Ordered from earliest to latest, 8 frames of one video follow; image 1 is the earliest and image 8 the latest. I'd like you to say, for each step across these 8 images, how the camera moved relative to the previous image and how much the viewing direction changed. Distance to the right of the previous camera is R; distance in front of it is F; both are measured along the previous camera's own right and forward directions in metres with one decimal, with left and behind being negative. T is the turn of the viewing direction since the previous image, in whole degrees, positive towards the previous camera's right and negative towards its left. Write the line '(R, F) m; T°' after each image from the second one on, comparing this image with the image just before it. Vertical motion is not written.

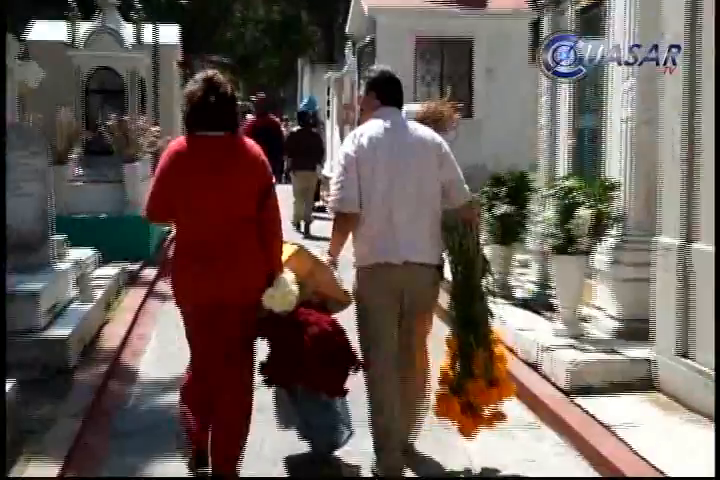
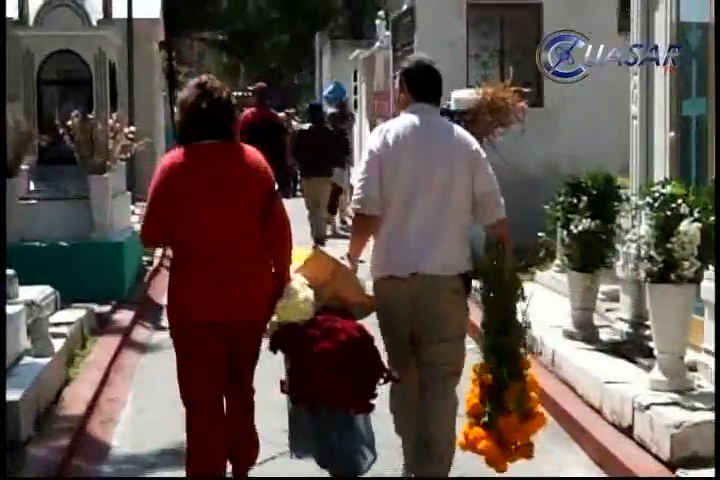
(+0.2, +3.0) m; -3°
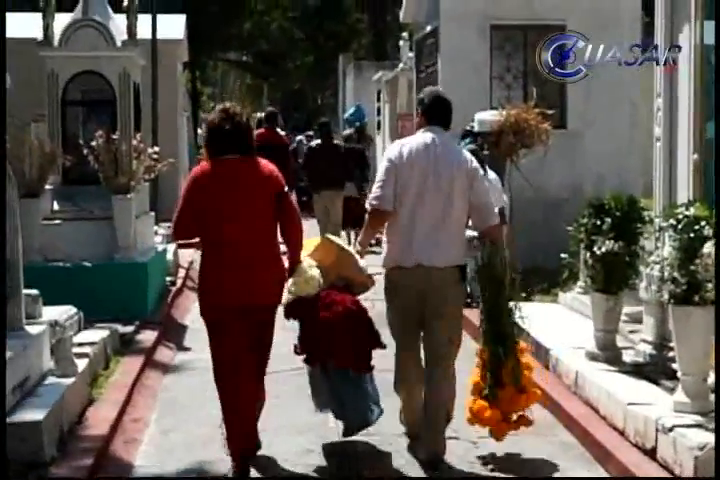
(0.0, 0.0) m; -1°
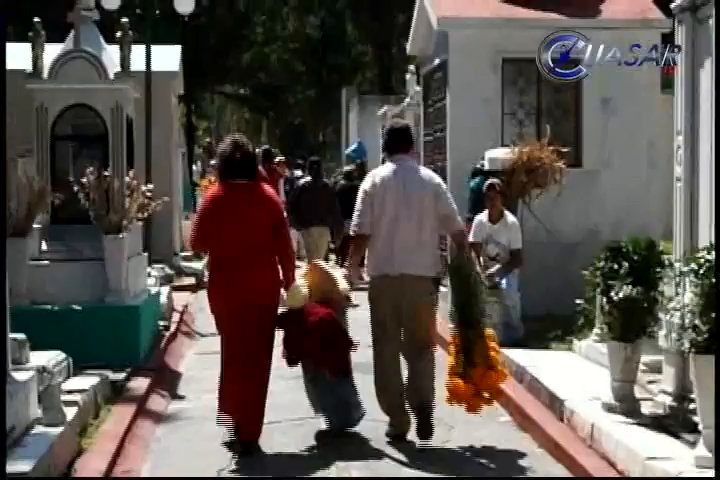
(0.0, +0.5) m; 0°
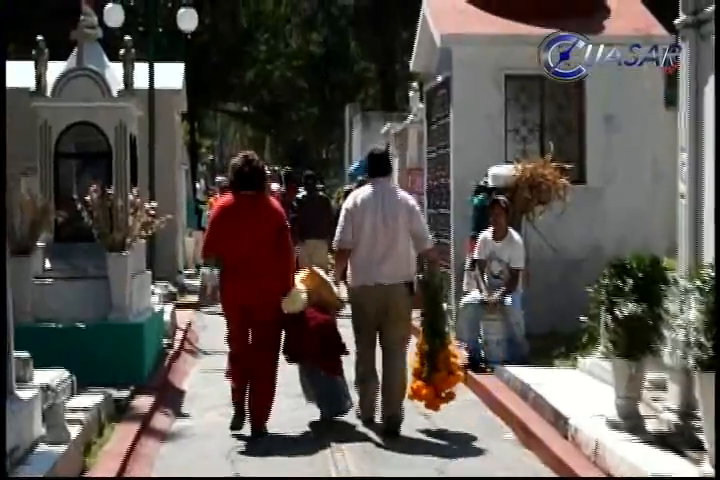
(0.0, 0.0) m; 0°
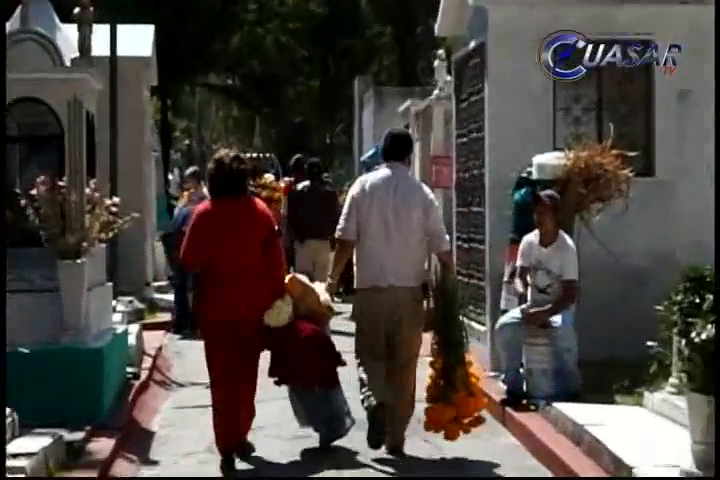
(-0.2, +1.8) m; +1°
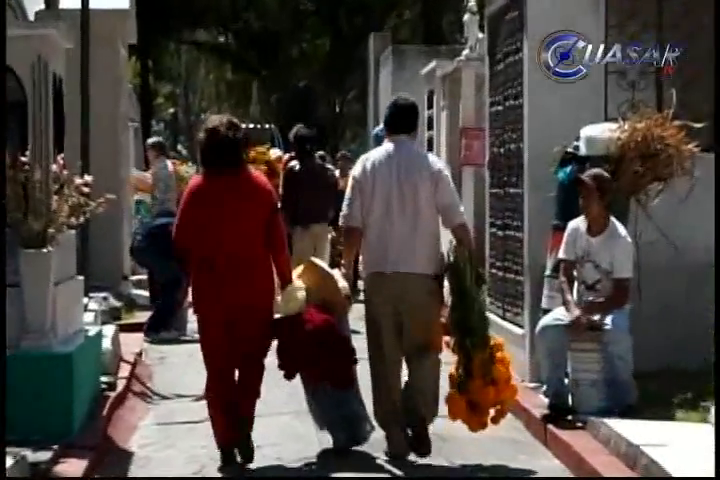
(-0.1, +1.1) m; 0°
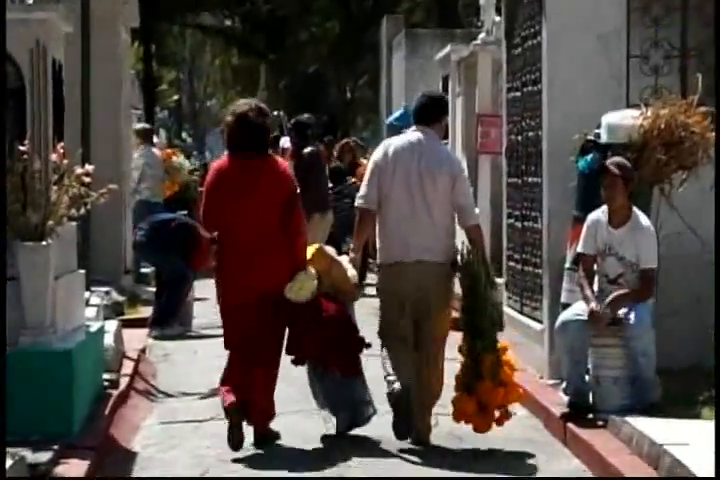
(0.0, +0.2) m; 0°
